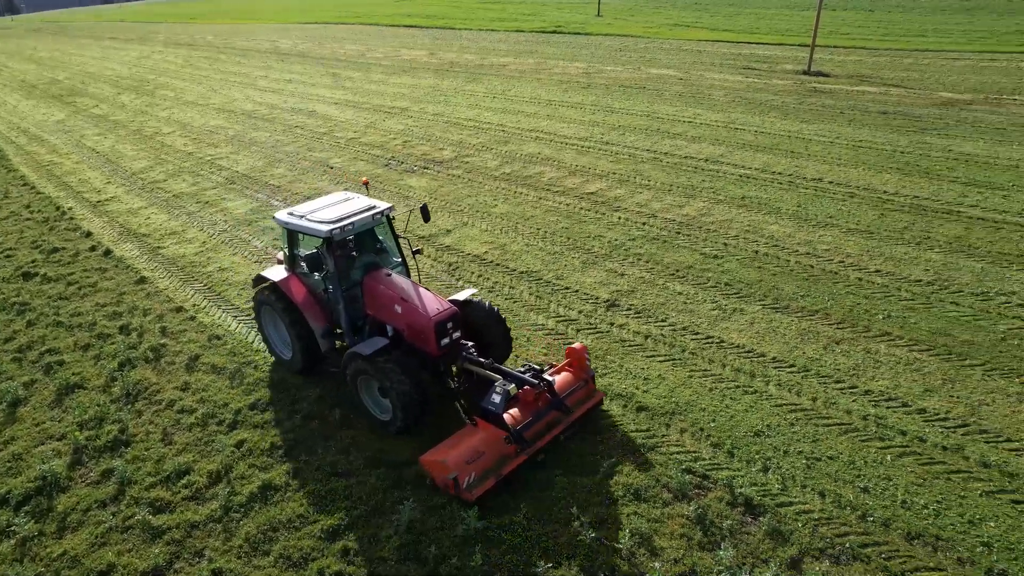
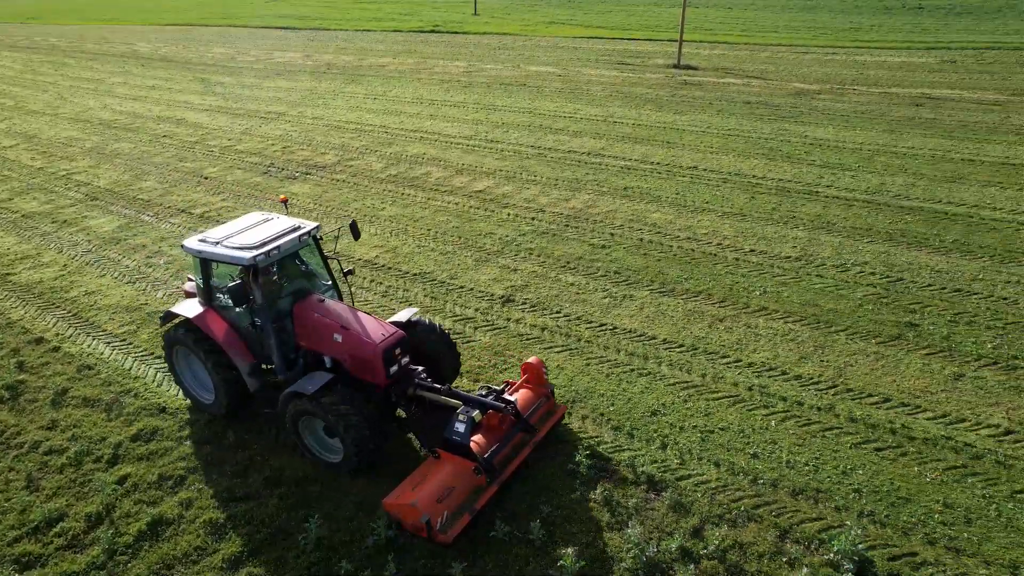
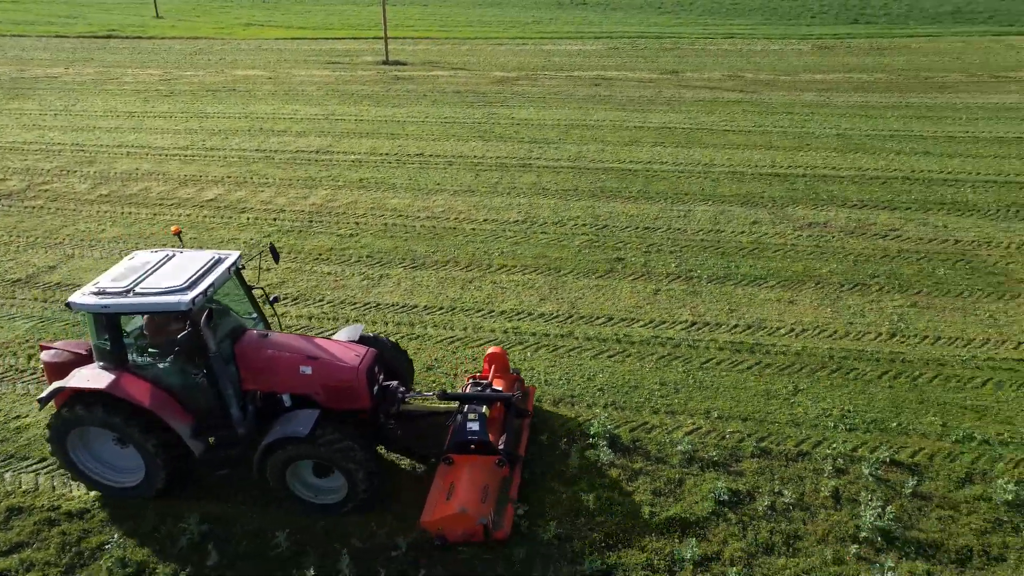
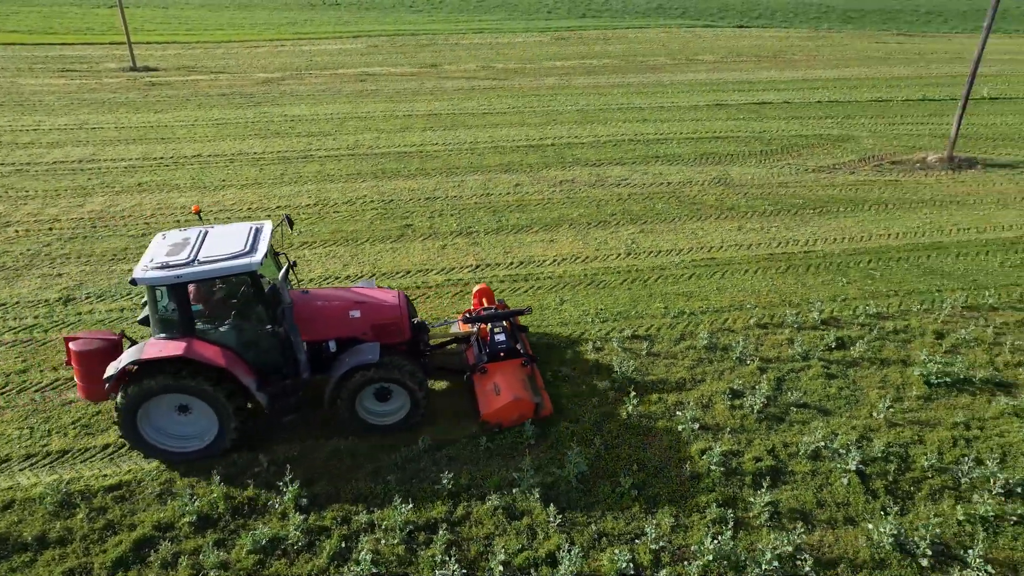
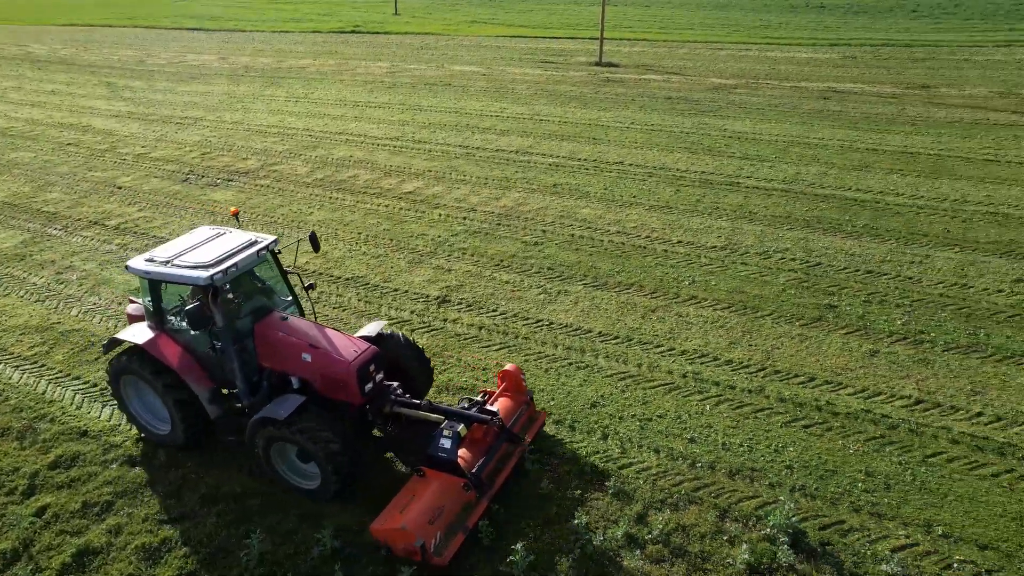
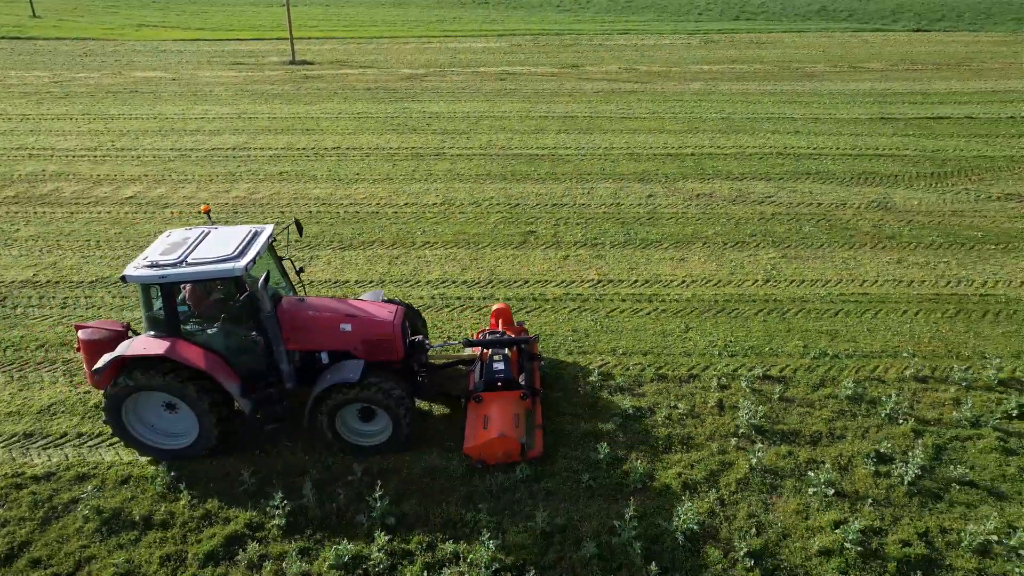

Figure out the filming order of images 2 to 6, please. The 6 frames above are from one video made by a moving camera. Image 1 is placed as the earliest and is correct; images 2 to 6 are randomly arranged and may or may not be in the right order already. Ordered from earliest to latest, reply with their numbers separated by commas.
2, 5, 3, 6, 4
